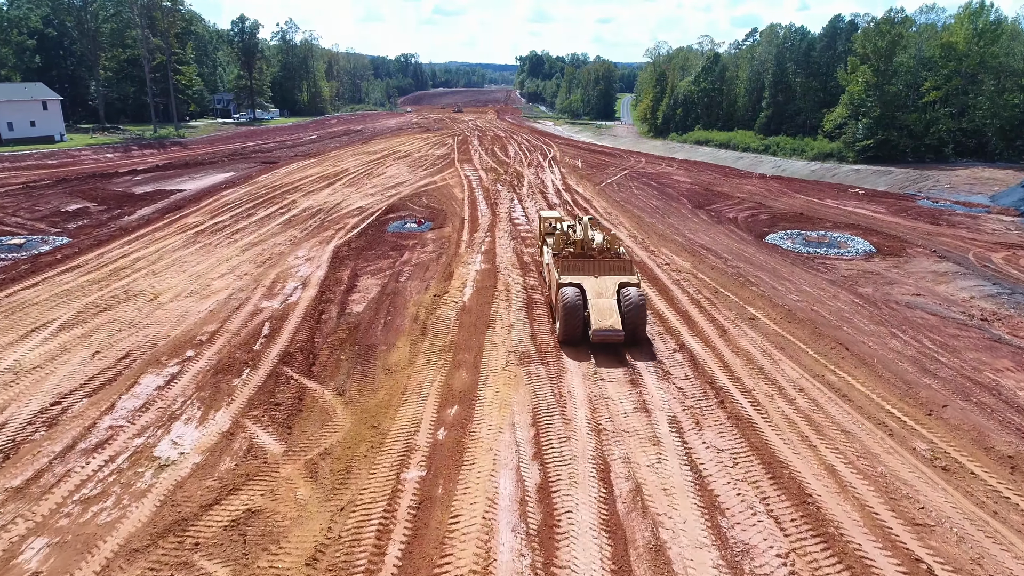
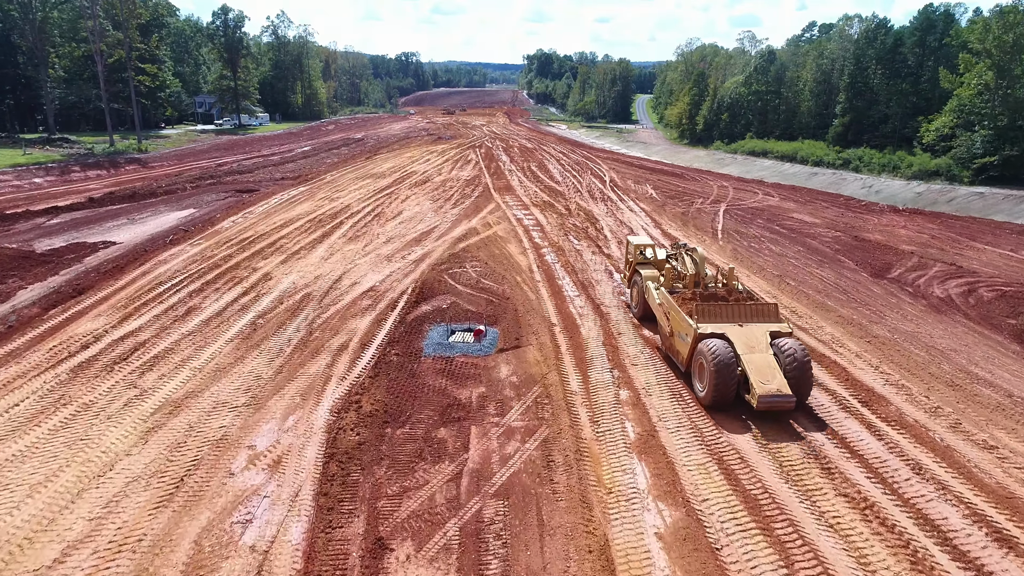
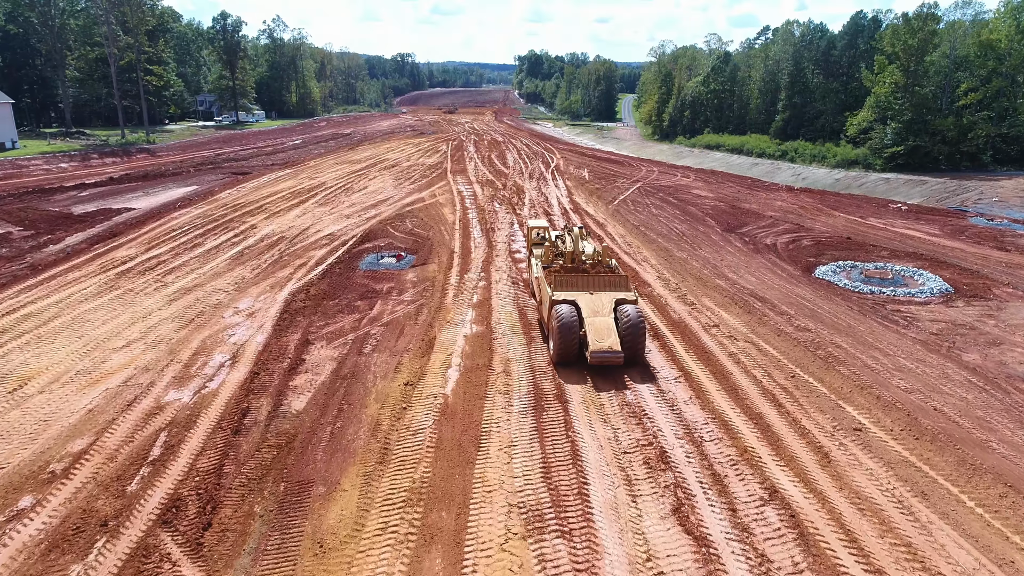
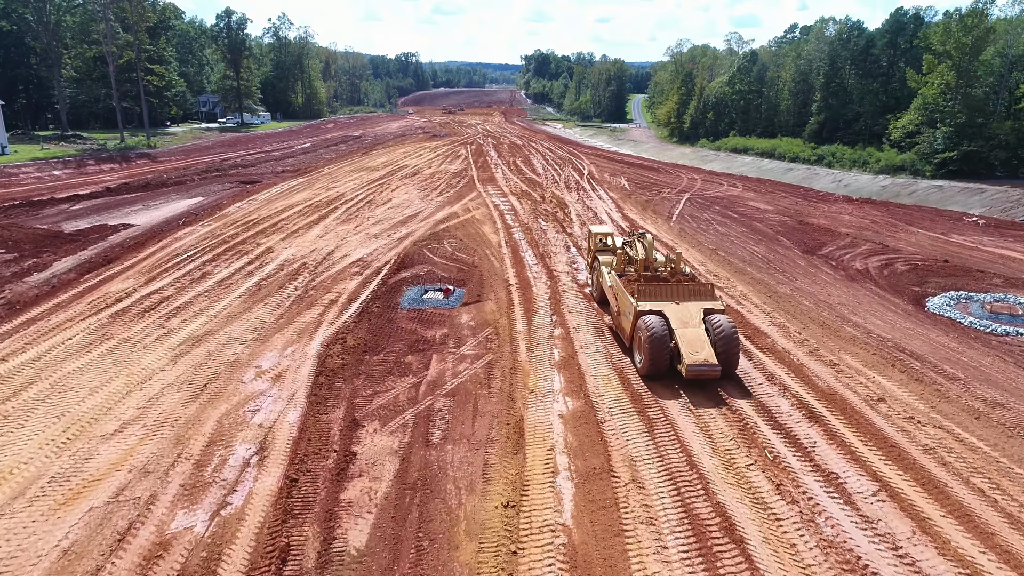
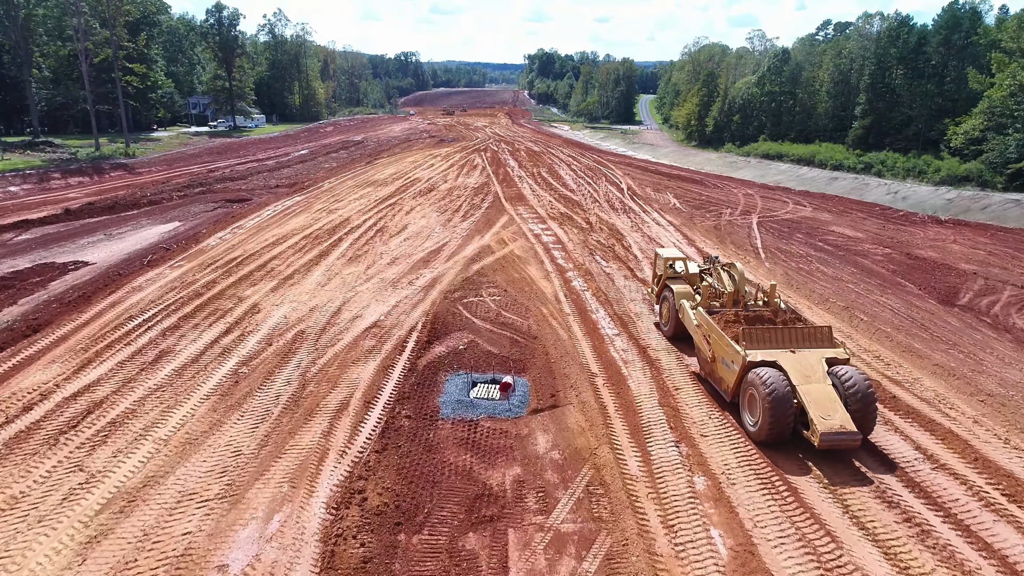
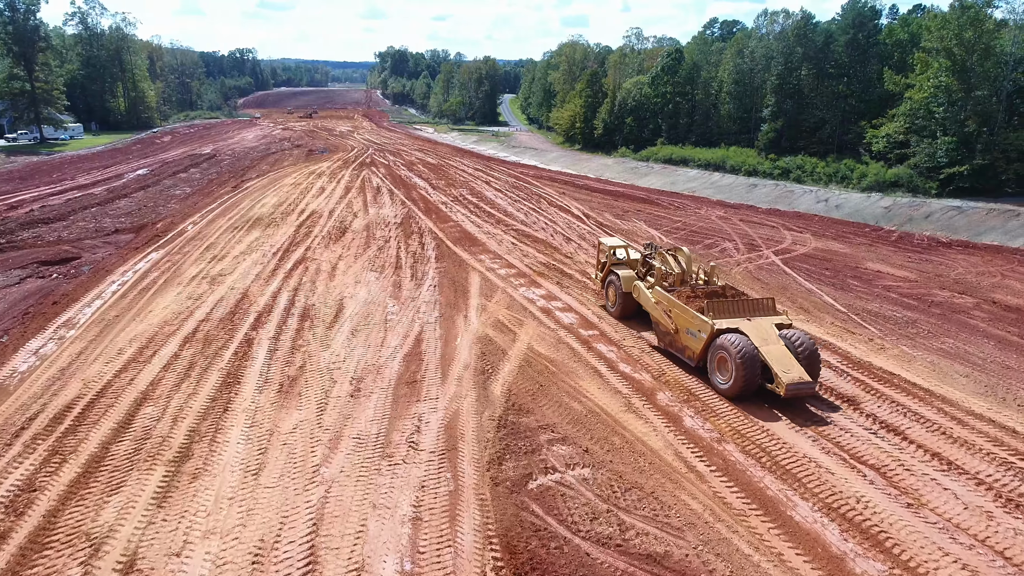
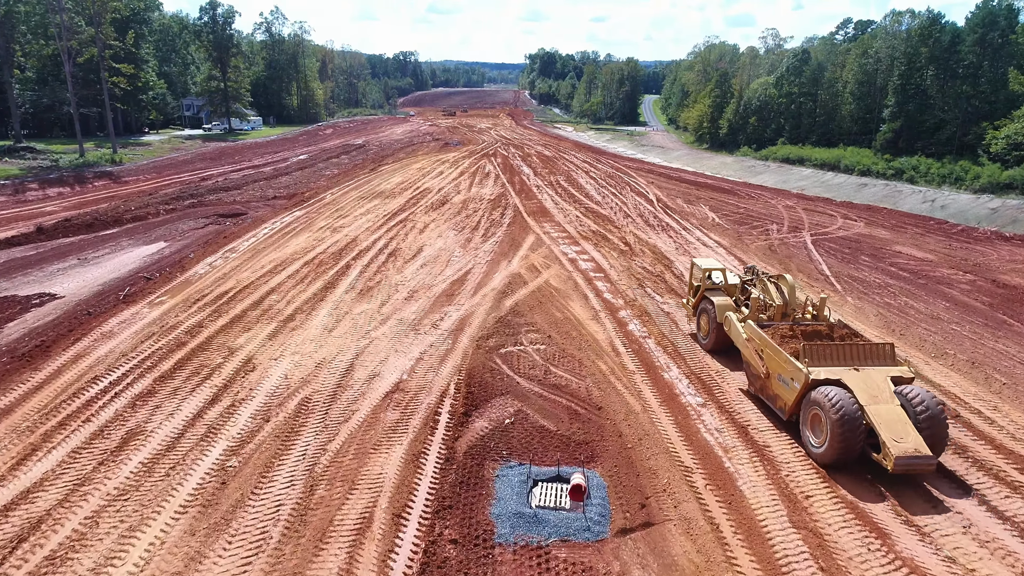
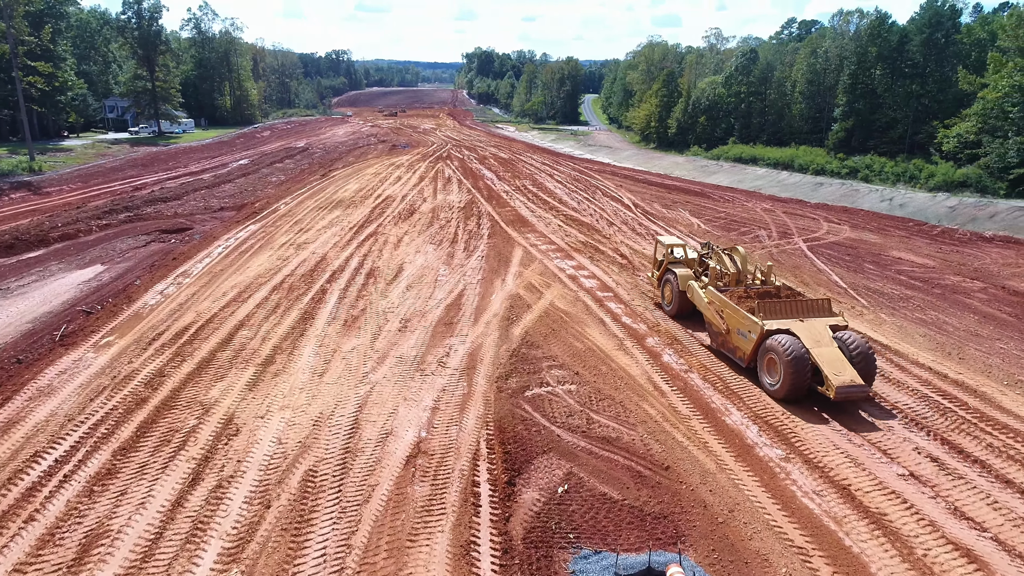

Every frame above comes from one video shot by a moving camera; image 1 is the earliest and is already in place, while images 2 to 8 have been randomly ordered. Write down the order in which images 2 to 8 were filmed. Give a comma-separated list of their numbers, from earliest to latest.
3, 4, 2, 5, 7, 8, 6
